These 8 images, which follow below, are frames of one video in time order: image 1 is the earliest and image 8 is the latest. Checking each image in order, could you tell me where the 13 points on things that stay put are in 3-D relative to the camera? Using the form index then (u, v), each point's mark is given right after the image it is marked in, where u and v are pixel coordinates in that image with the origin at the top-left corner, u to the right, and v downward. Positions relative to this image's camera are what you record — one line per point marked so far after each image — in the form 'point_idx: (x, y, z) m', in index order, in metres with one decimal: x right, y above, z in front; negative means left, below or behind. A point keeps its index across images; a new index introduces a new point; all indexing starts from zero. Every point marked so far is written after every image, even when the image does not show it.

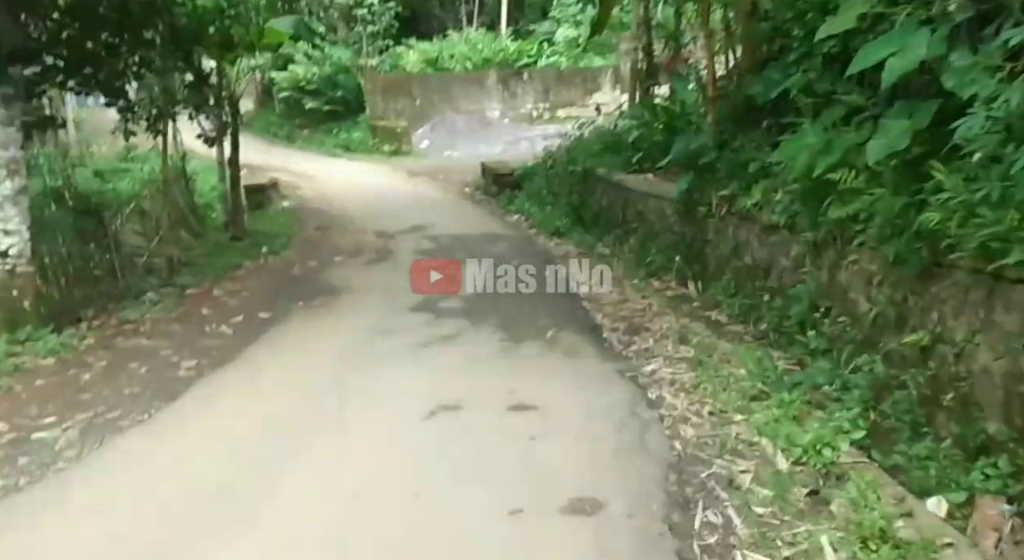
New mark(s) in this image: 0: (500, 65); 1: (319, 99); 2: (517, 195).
0: (-0.4, +5.5, +20.2) m
1: (-5.6, +5.3, +22.7) m
2: (0.0, +1.4, +12.5) m
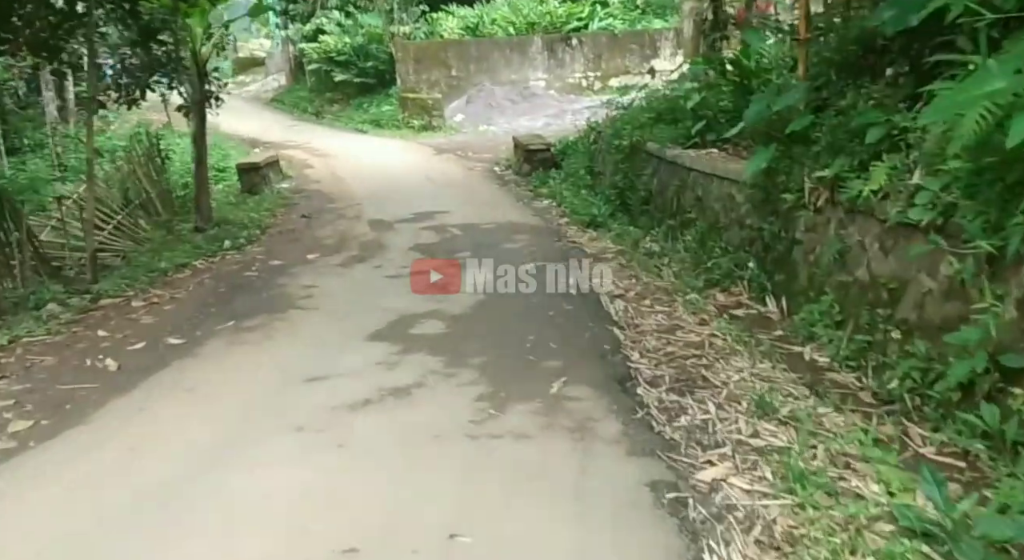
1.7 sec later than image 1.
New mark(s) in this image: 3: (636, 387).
0: (+0.8, +5.8, +18.4) m
1: (-4.2, +5.6, +21.3) m
2: (+0.5, +1.4, +10.8) m
3: (+0.5, -0.5, +3.3) m
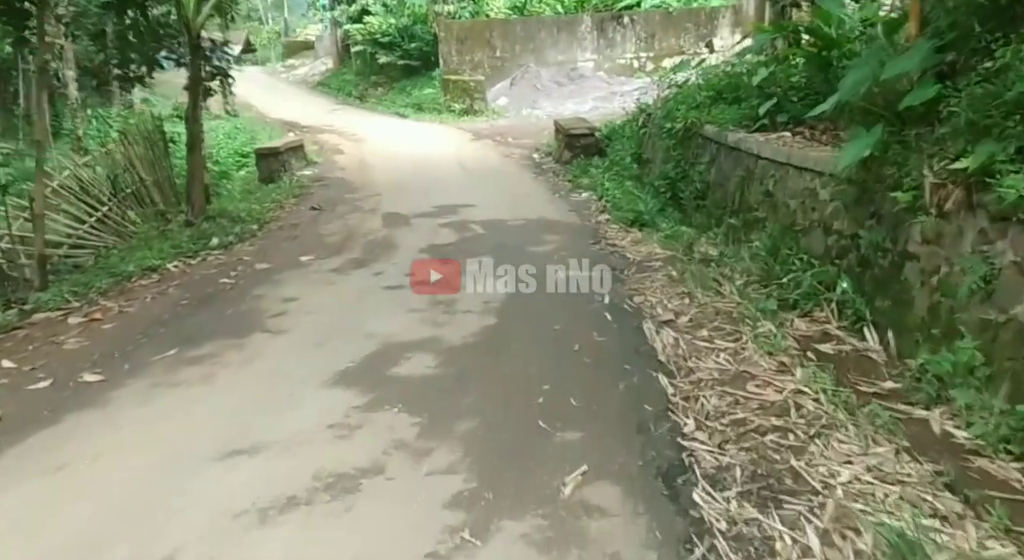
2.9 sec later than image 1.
0: (+1.8, +5.9, +17.1) m
1: (-3.0, +5.8, +20.3) m
2: (+1.0, +1.4, +9.6) m
3: (+0.5, -0.6, +2.2) m
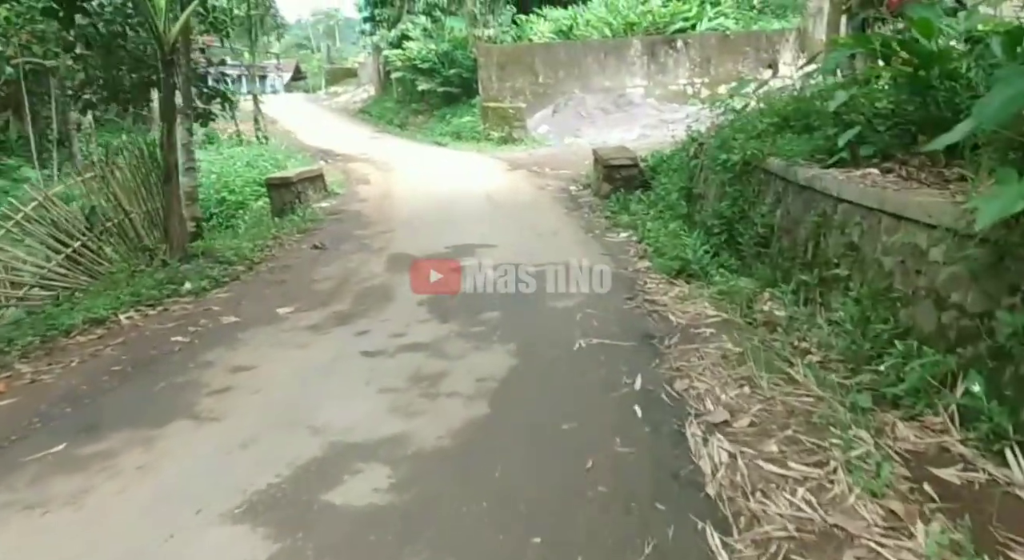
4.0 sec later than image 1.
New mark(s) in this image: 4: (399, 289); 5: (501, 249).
0: (+2.7, +5.1, +16.2) m
1: (-1.9, +5.0, +19.7) m
2: (+1.4, +0.9, +8.6) m
3: (+0.4, -0.9, +1.2) m
4: (-0.8, -0.1, +5.3) m
5: (-0.1, +0.2, +6.7) m
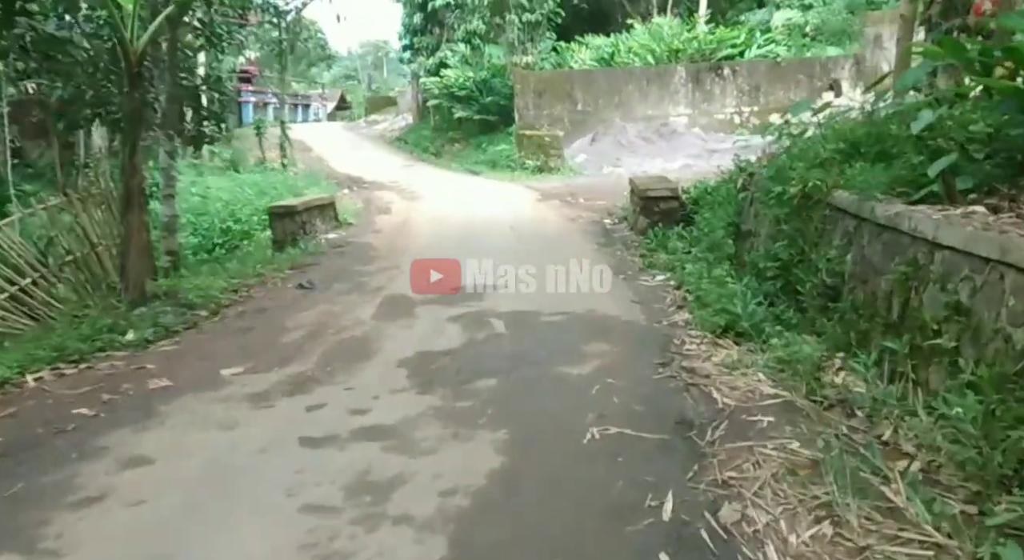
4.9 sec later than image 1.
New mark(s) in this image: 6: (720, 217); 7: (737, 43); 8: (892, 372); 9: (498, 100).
0: (+3.5, +4.3, +15.2) m
1: (-0.9, +4.2, +19.0) m
2: (+1.6, +0.4, +7.6) m
3: (+0.2, -1.0, +0.2) m
4: (-0.7, -0.4, +4.4) m
5: (0.0, -0.1, +5.7) m
6: (+2.0, +0.6, +7.4) m
7: (+4.4, +4.6, +15.3) m
8: (+1.9, -0.5, +3.9) m
9: (-0.3, +4.3, +18.6) m
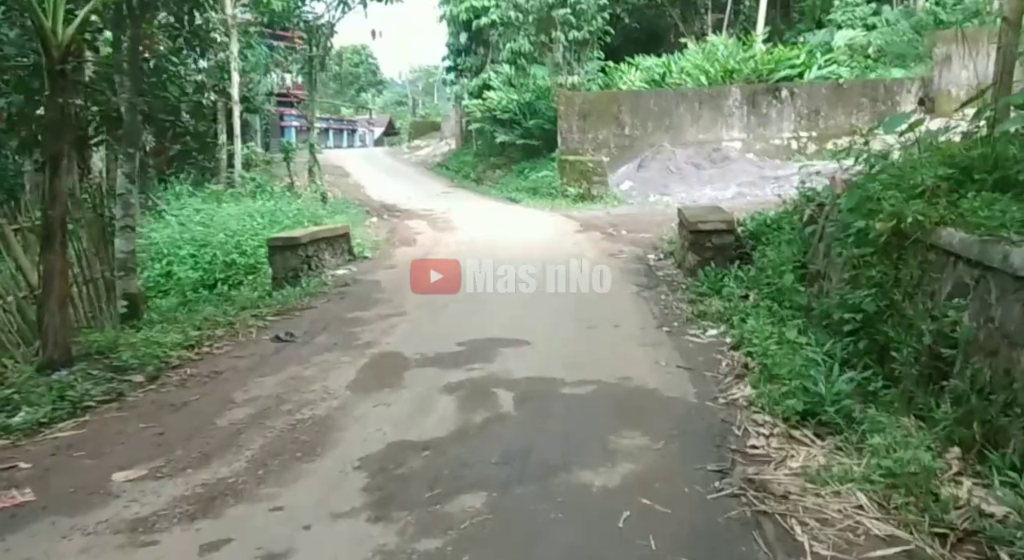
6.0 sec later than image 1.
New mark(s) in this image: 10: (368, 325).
0: (+4.2, +3.6, +14.1) m
1: (0.0, +3.4, +18.0) m
2: (+1.8, 0.0, +6.5) m
3: (-0.1, -1.2, -0.9) m
4: (-0.7, -0.6, +3.3) m
5: (+0.1, -0.5, +4.7) m
6: (+2.2, +0.2, +6.2) m
7: (+5.1, +4.0, +14.1) m
8: (+1.9, -0.7, +2.7) m
9: (+0.6, +3.5, +17.7) m
10: (-1.0, -0.3, +5.5) m
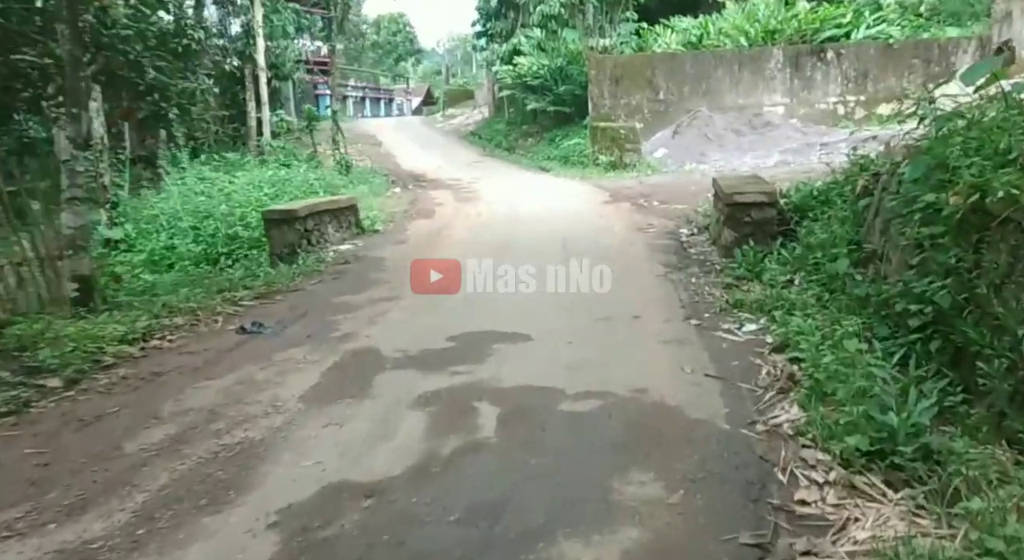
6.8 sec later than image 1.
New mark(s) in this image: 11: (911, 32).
0: (+4.7, +4.0, +12.9) m
1: (+0.7, +4.0, +17.1) m
2: (+1.9, +0.1, +5.6) m
3: (-0.3, -1.3, -1.6) m
4: (-0.8, -0.6, +2.6) m
5: (+0.1, -0.4, +3.9) m
6: (+2.2, +0.3, +5.3) m
7: (+5.6, +4.4, +12.9) m
8: (+1.8, -0.8, +1.9) m
9: (+1.3, +4.1, +16.7) m
10: (-1.0, -0.2, +4.8) m
11: (+6.7, +4.2, +12.8) m
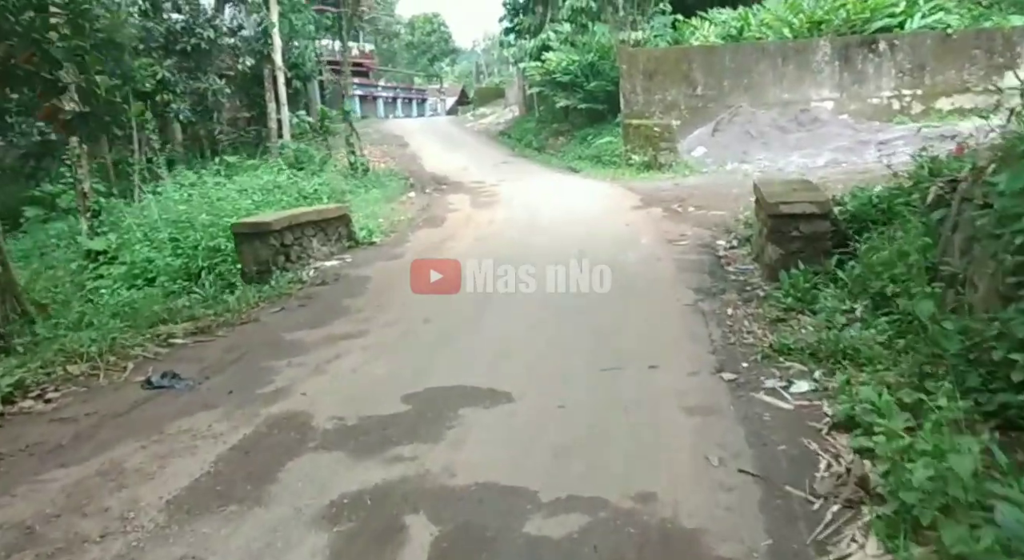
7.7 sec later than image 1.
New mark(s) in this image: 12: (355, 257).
0: (+5.0, +3.8, +11.7) m
1: (+1.2, +3.8, +16.1) m
2: (+1.9, -0.1, +4.5) m
3: (-0.7, -1.5, -2.6) m
4: (-1.0, -0.8, +1.7) m
5: (-0.1, -0.6, +2.9) m
6: (+2.2, +0.1, +4.2) m
7: (+5.9, +4.2, +11.6) m
8: (+1.5, -1.0, +0.8) m
9: (+1.8, +4.0, +15.7) m
10: (-1.1, -0.4, +3.9) m
11: (+7.1, +4.0, +11.5) m
12: (-1.4, +0.2, +7.0) m
